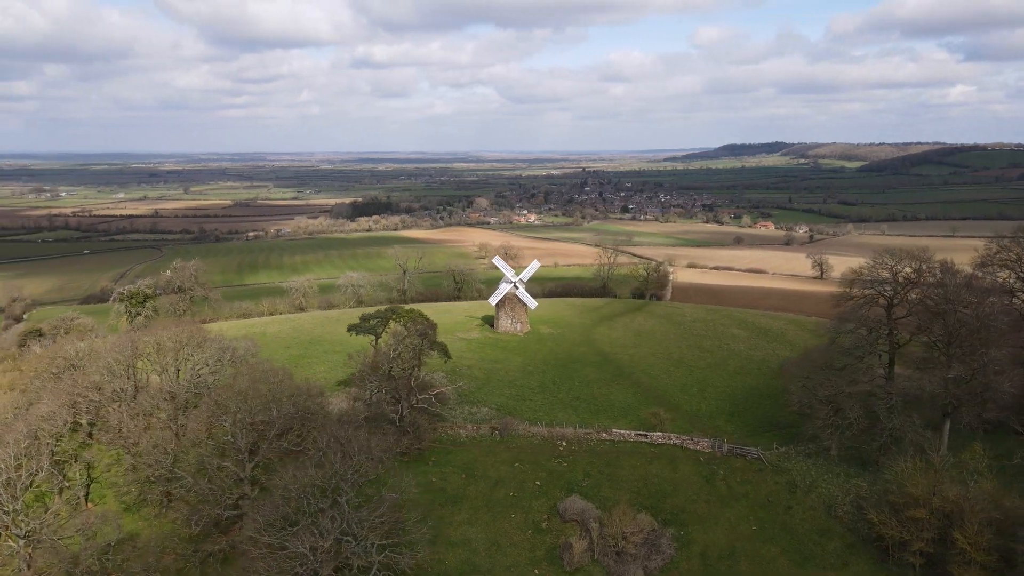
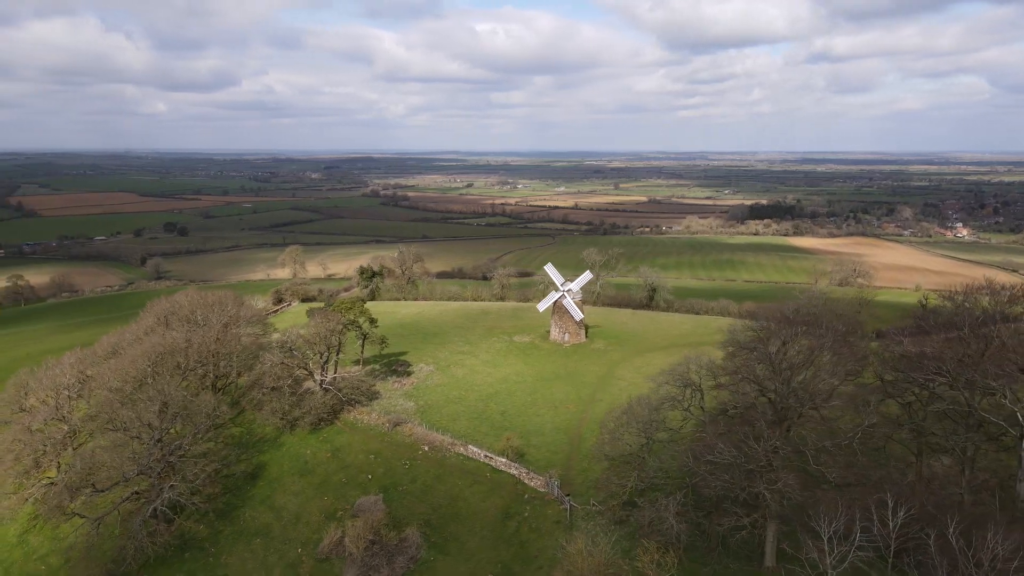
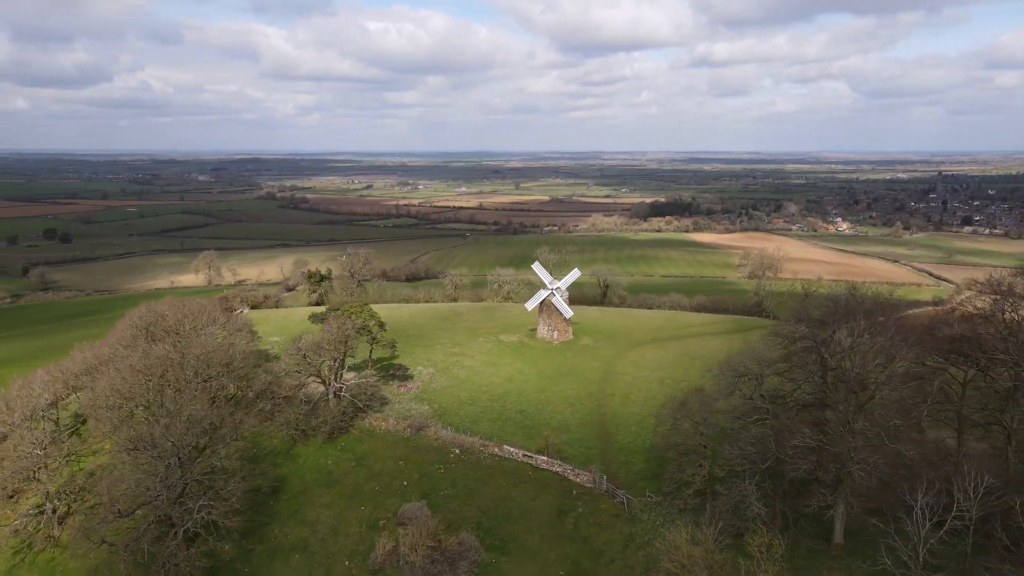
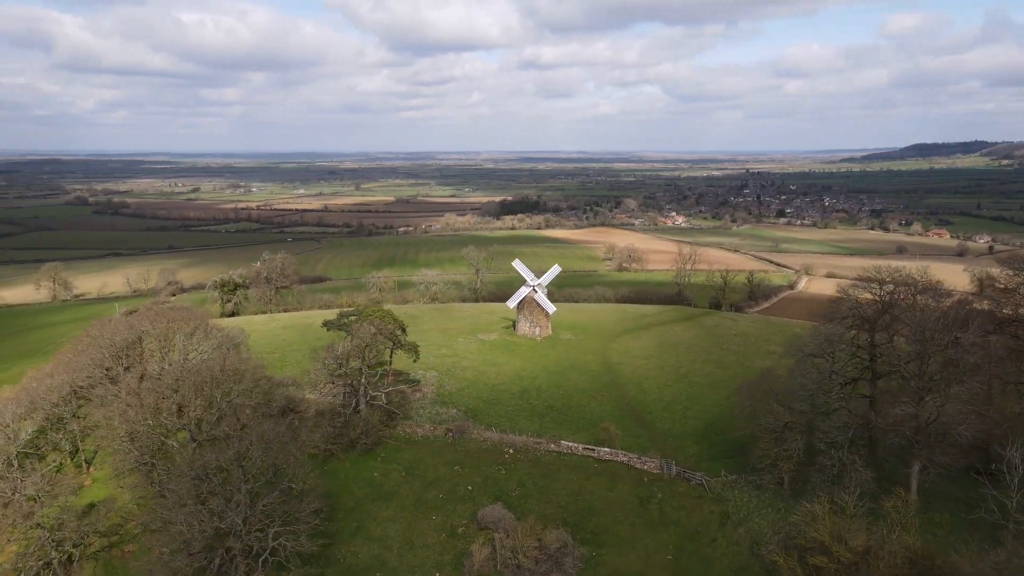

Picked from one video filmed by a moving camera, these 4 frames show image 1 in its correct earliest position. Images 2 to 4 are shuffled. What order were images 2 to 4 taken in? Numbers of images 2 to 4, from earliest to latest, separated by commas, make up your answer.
4, 3, 2
